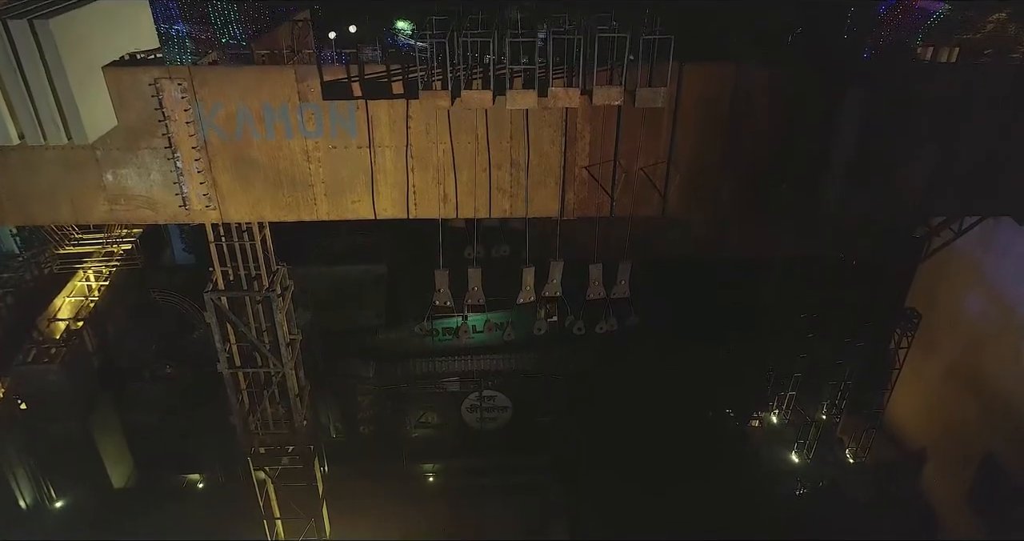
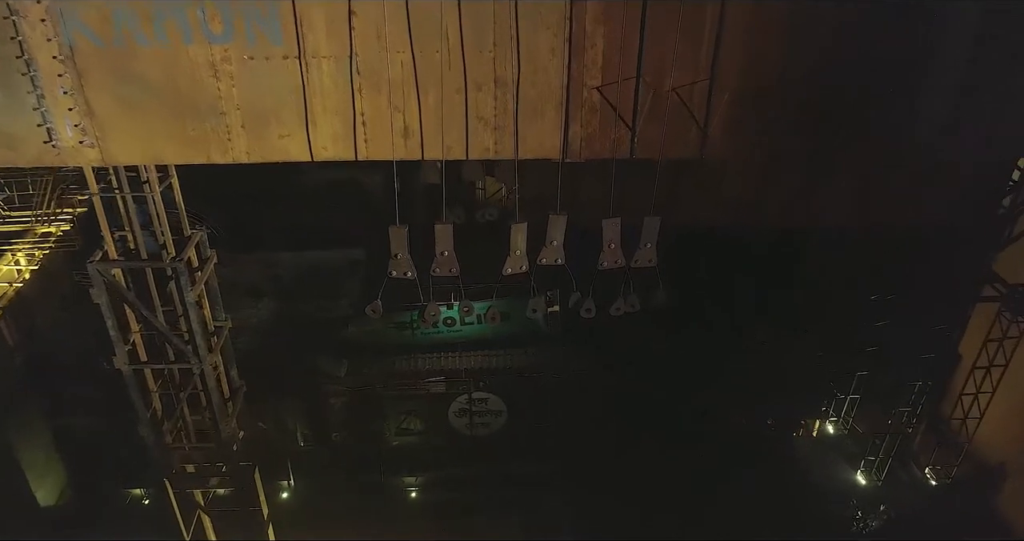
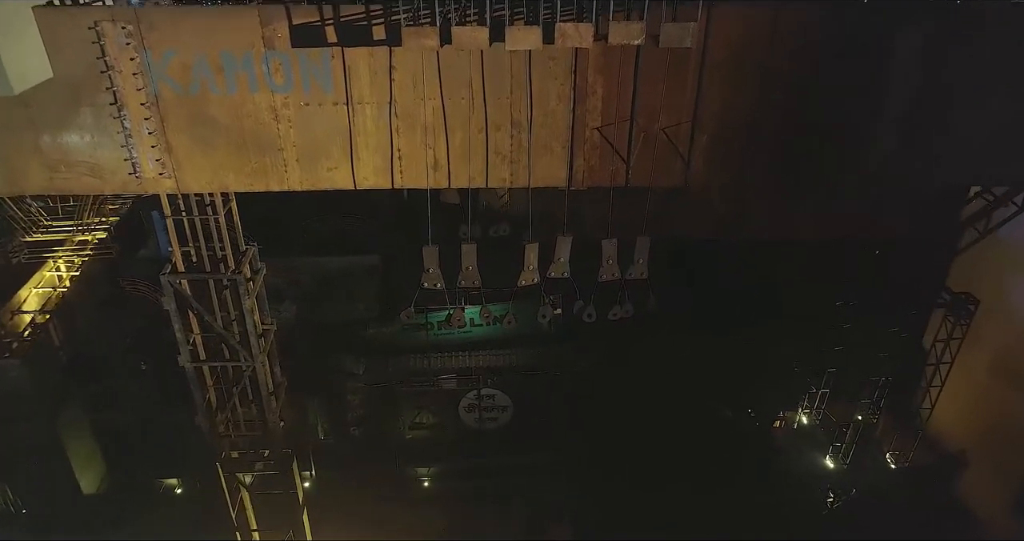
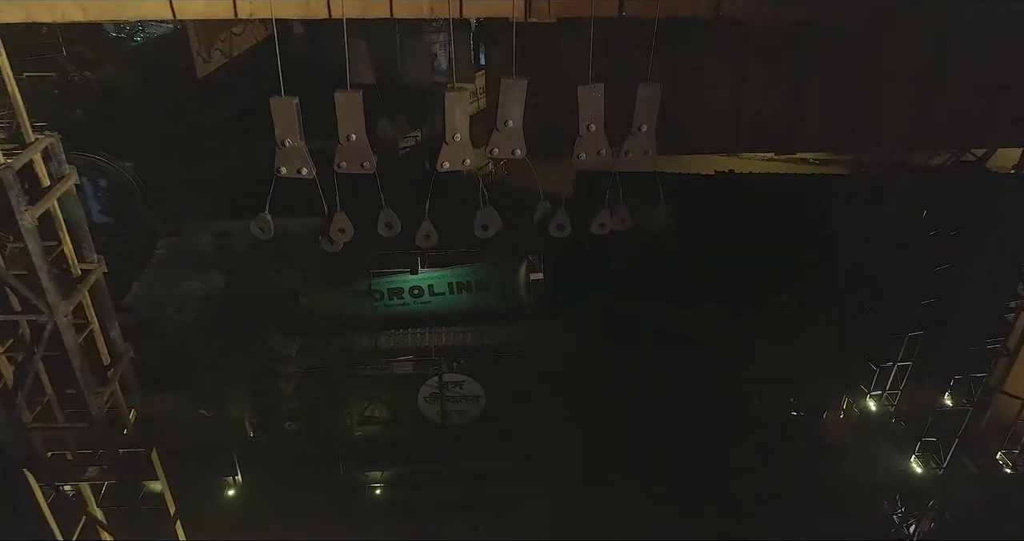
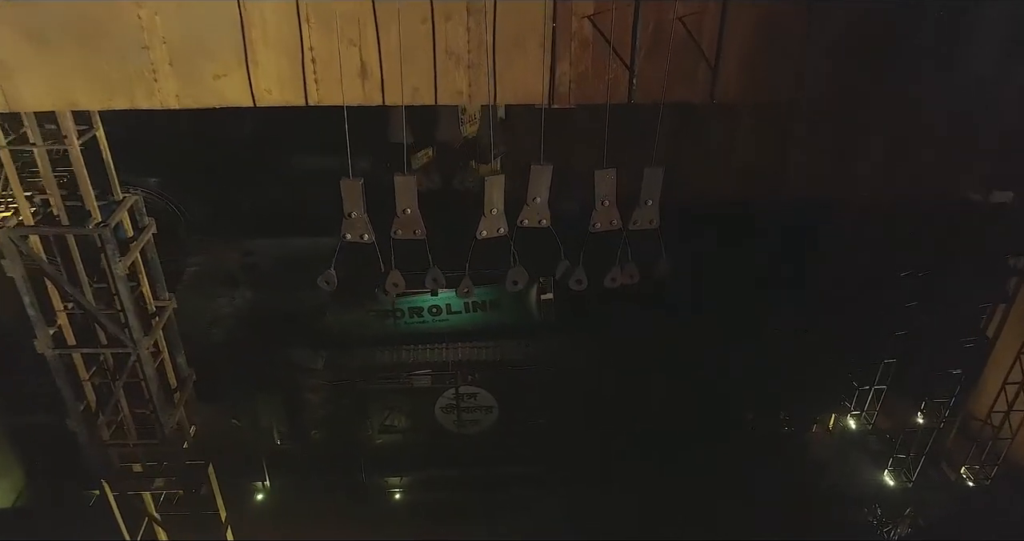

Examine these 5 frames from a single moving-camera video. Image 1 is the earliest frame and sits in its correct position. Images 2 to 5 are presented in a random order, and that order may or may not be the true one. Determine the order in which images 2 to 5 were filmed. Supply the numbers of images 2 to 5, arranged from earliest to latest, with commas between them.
3, 2, 5, 4
